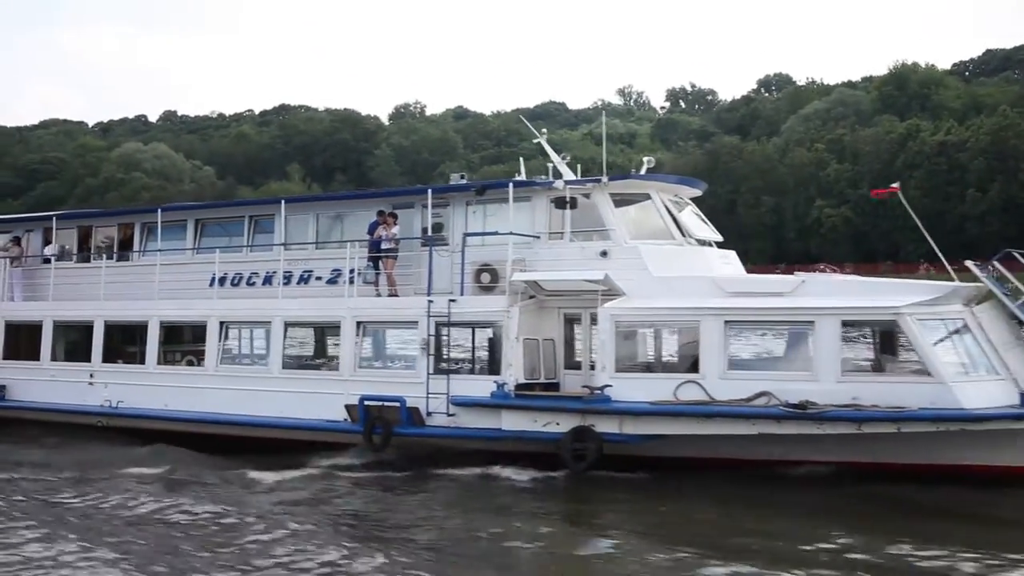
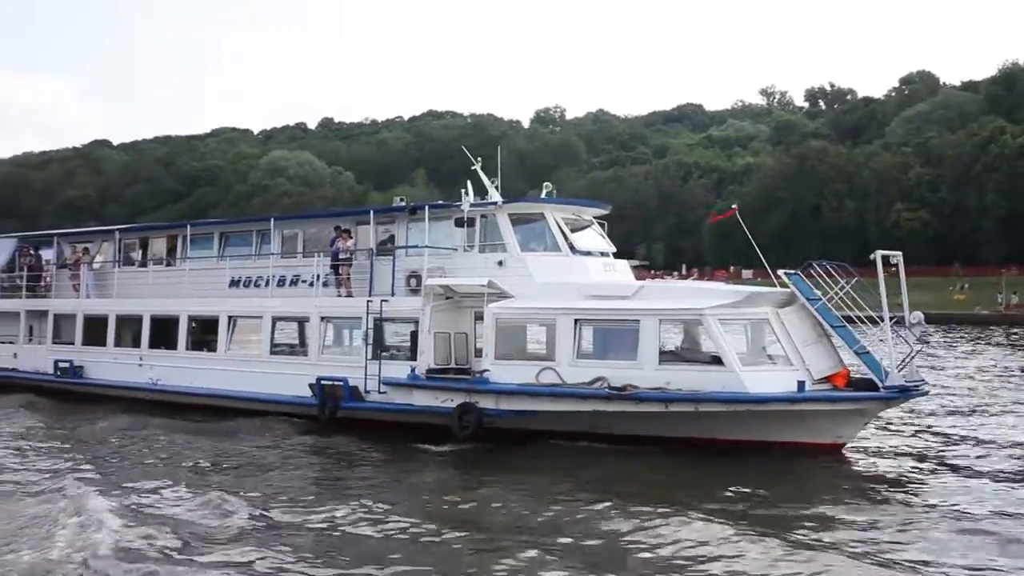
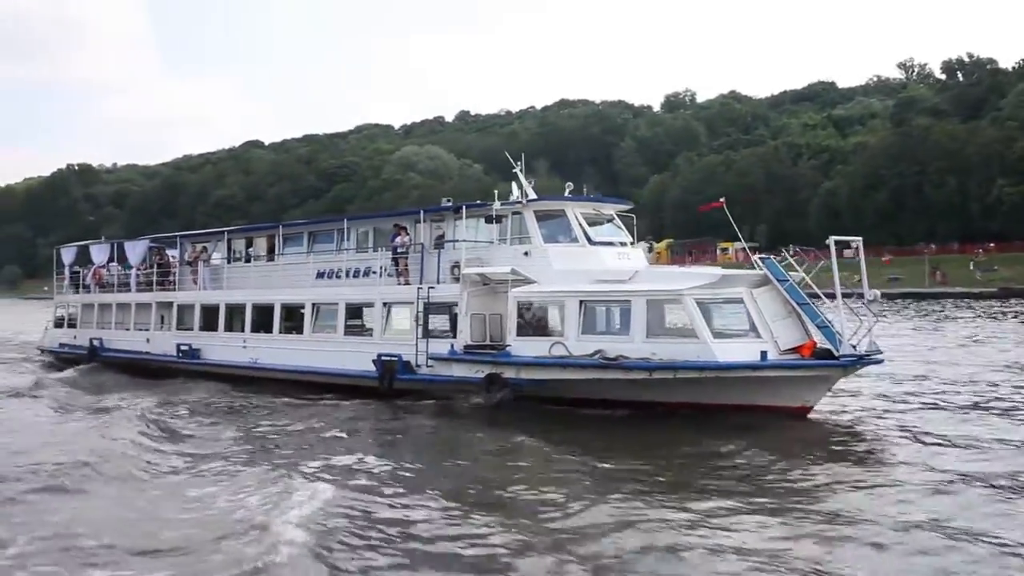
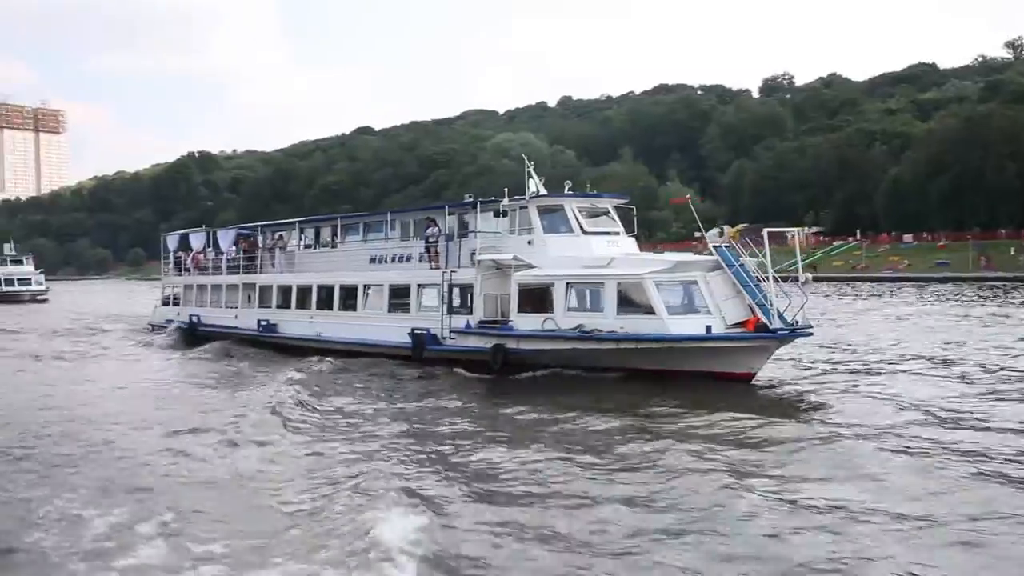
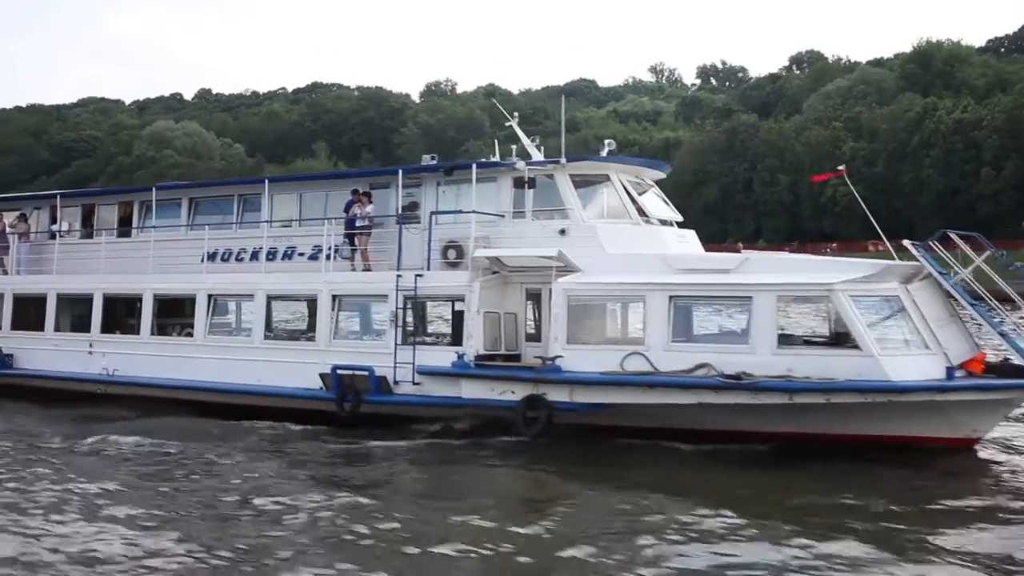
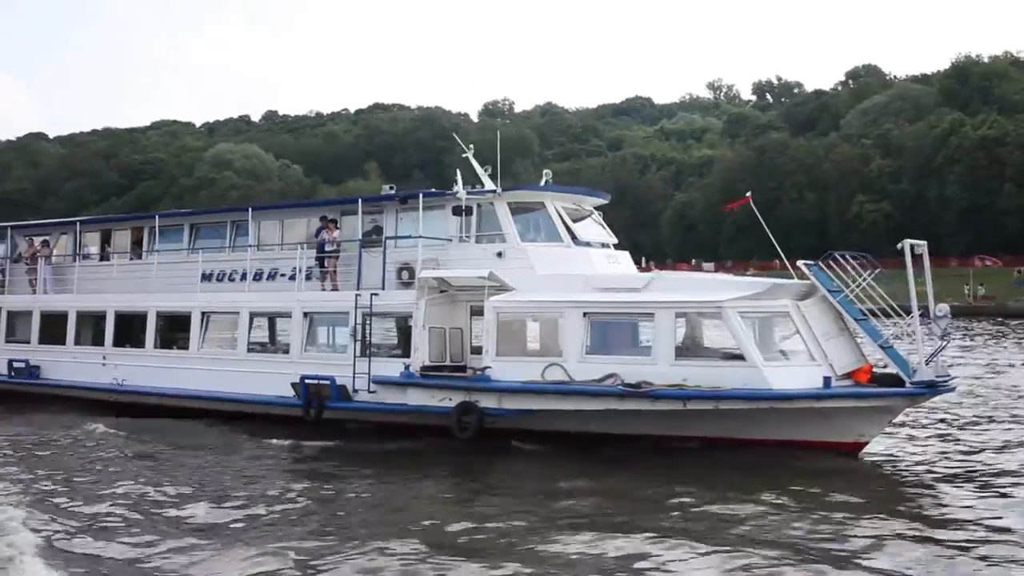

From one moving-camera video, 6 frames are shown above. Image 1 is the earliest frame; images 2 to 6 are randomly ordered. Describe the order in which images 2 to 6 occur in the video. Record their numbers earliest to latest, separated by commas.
5, 6, 2, 3, 4
